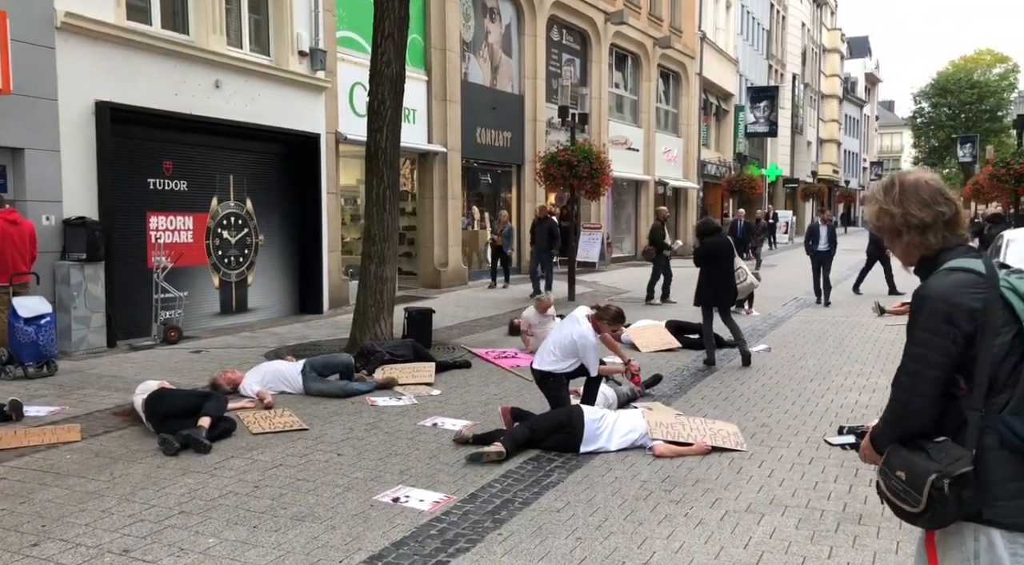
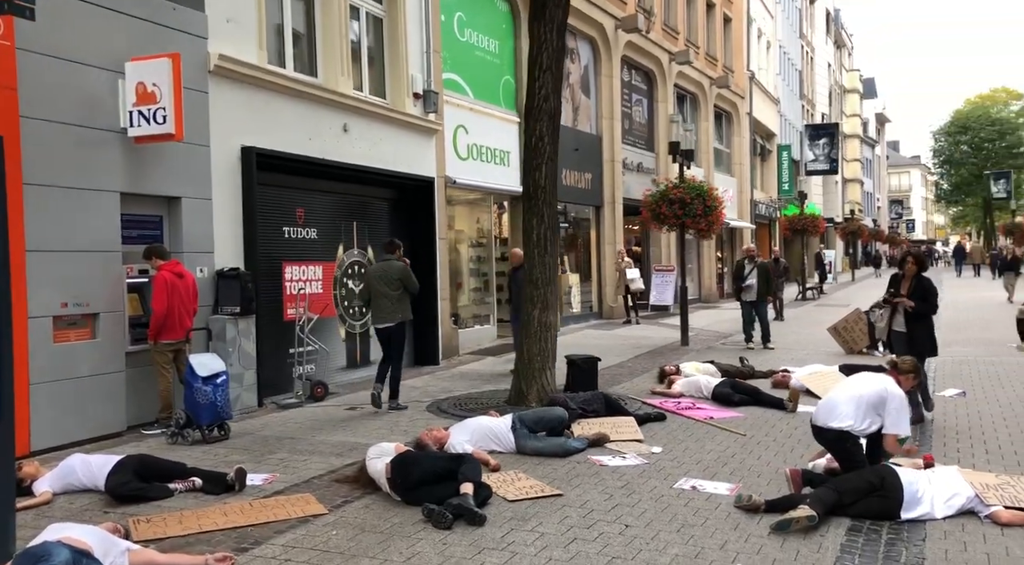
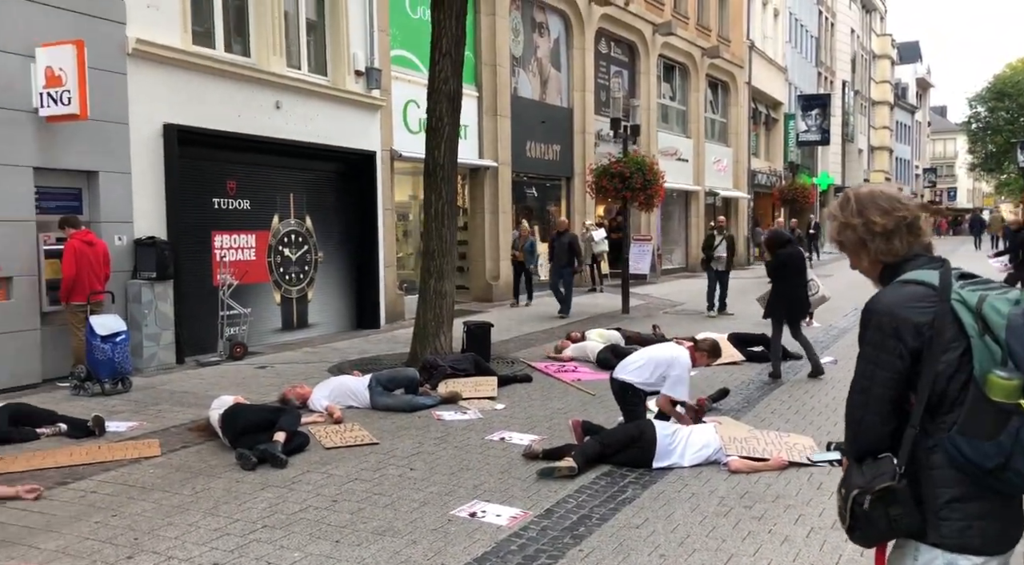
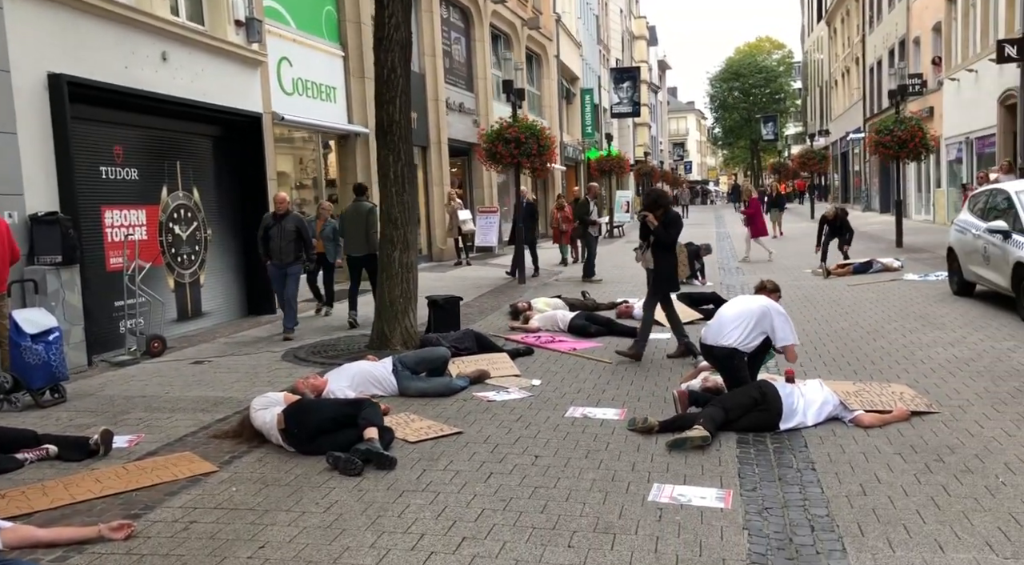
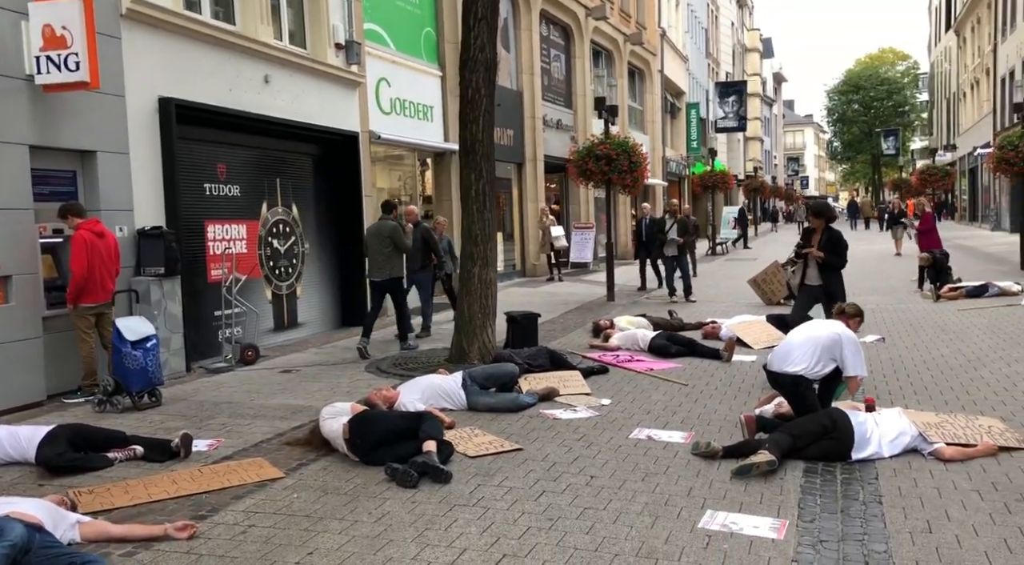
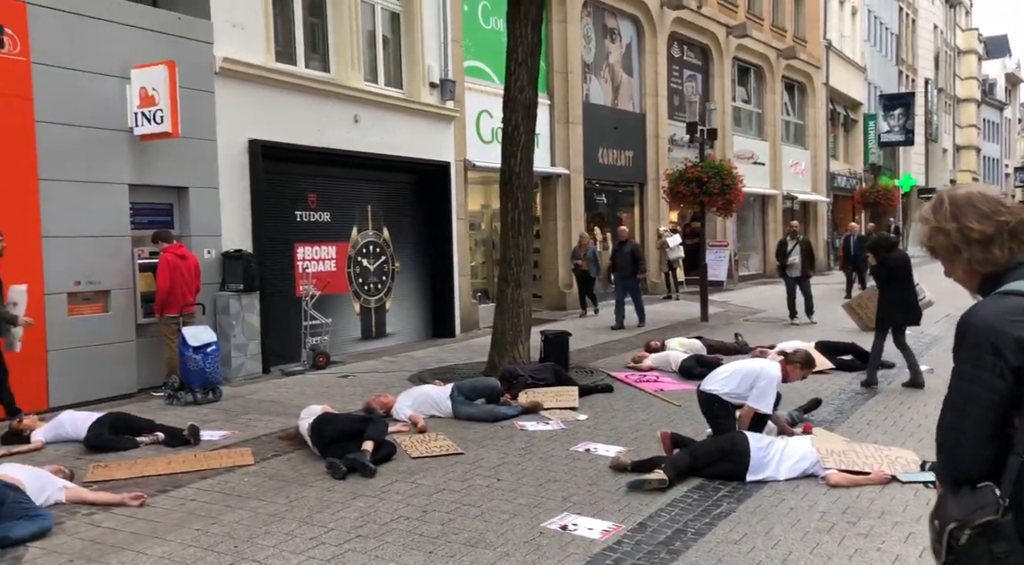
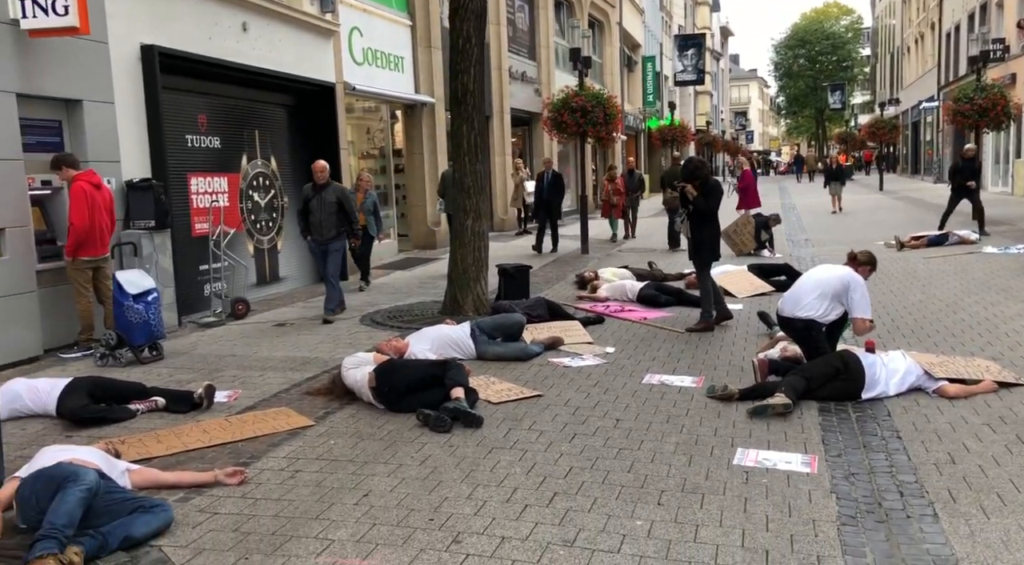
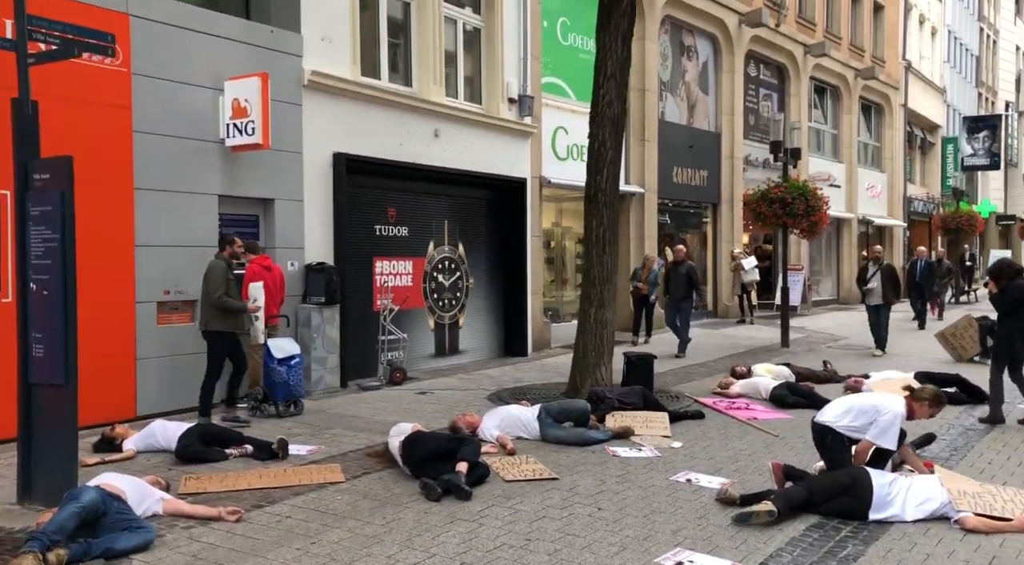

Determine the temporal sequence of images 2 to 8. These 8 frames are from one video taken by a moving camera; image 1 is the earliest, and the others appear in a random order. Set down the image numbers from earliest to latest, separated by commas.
3, 6, 8, 2, 5, 4, 7
